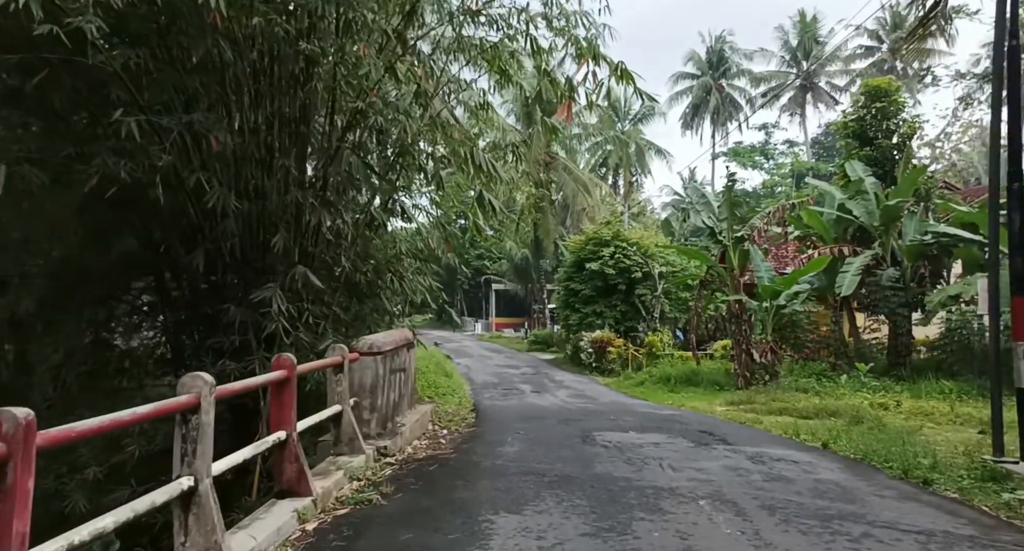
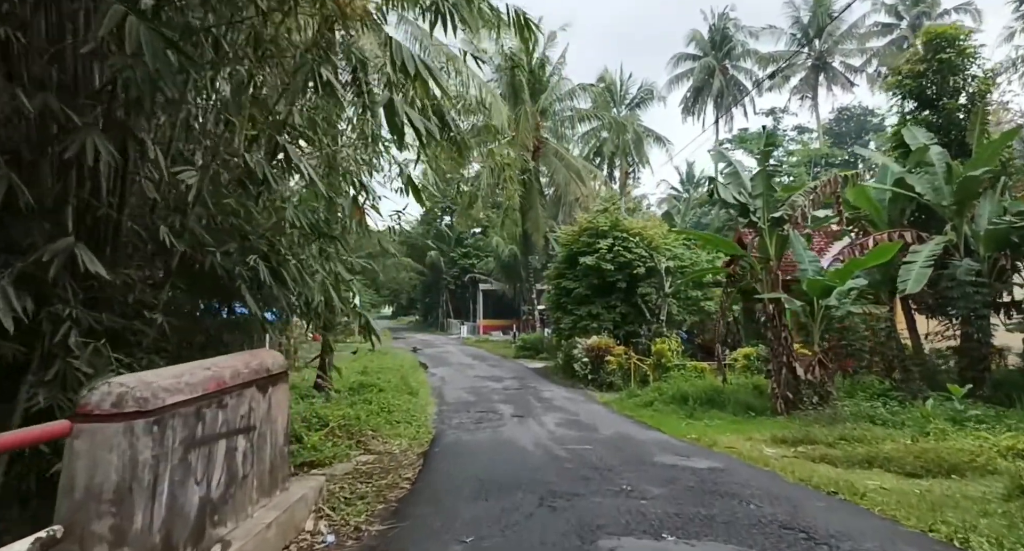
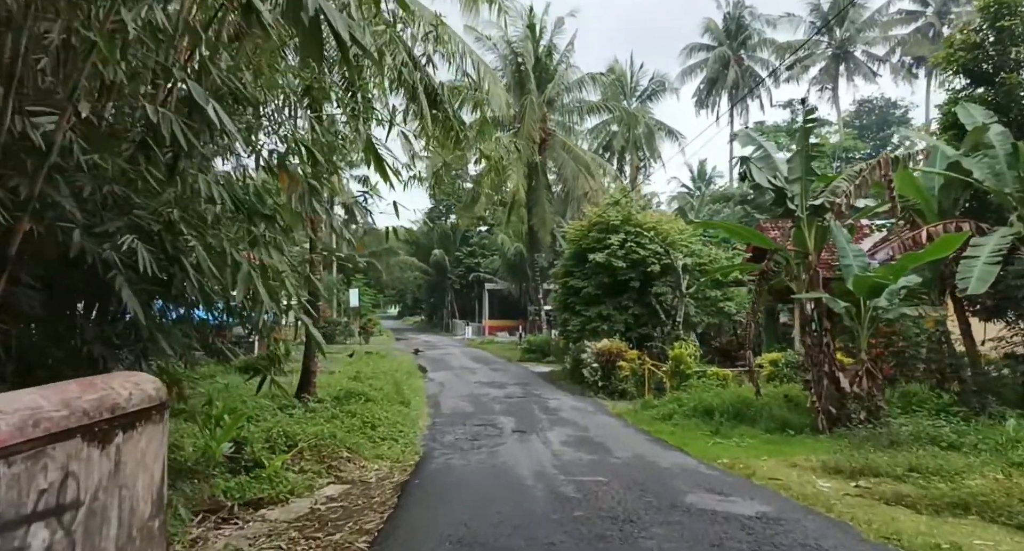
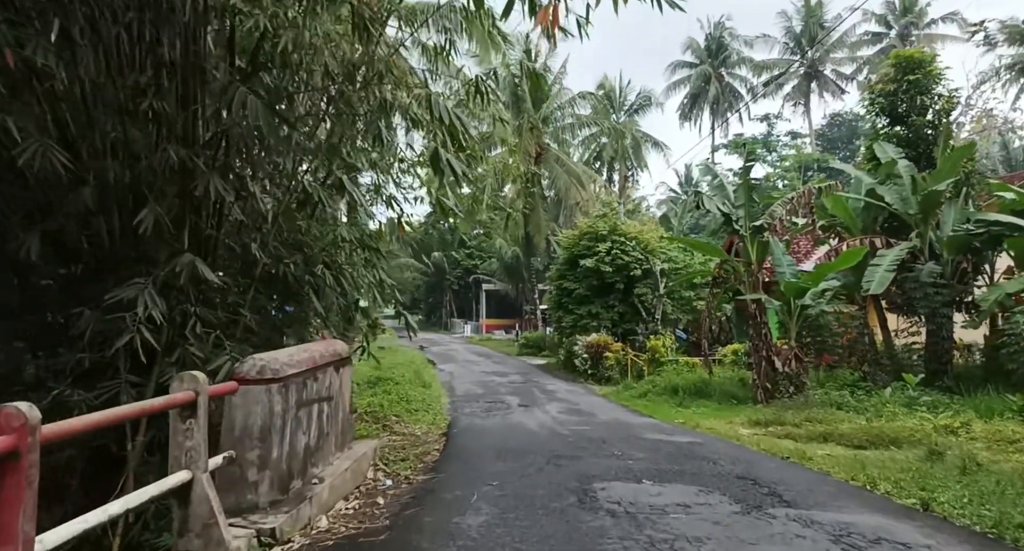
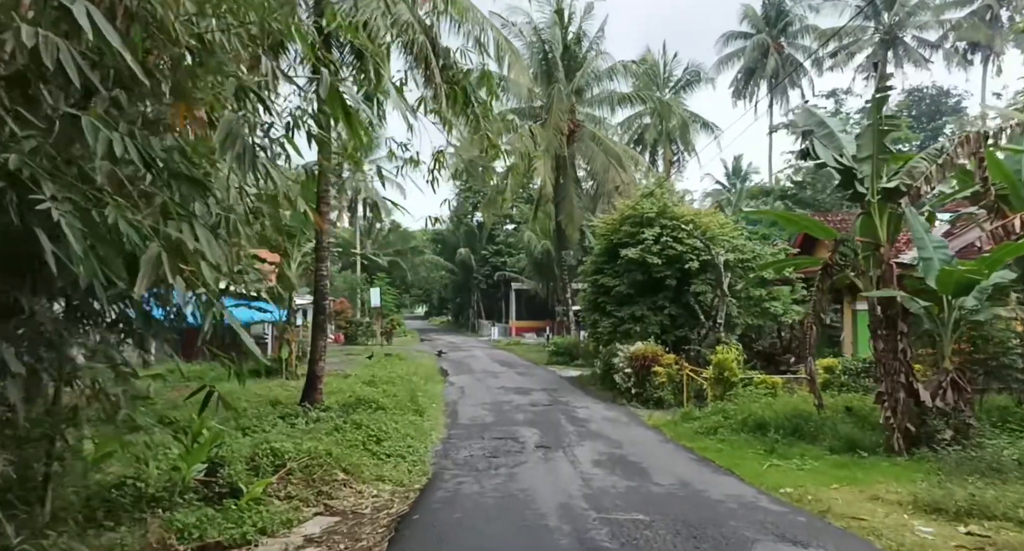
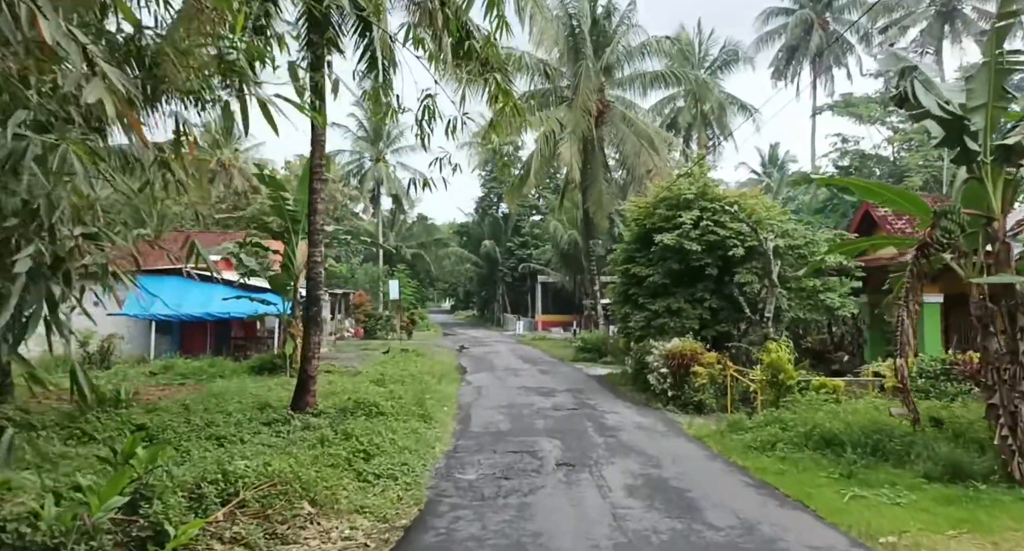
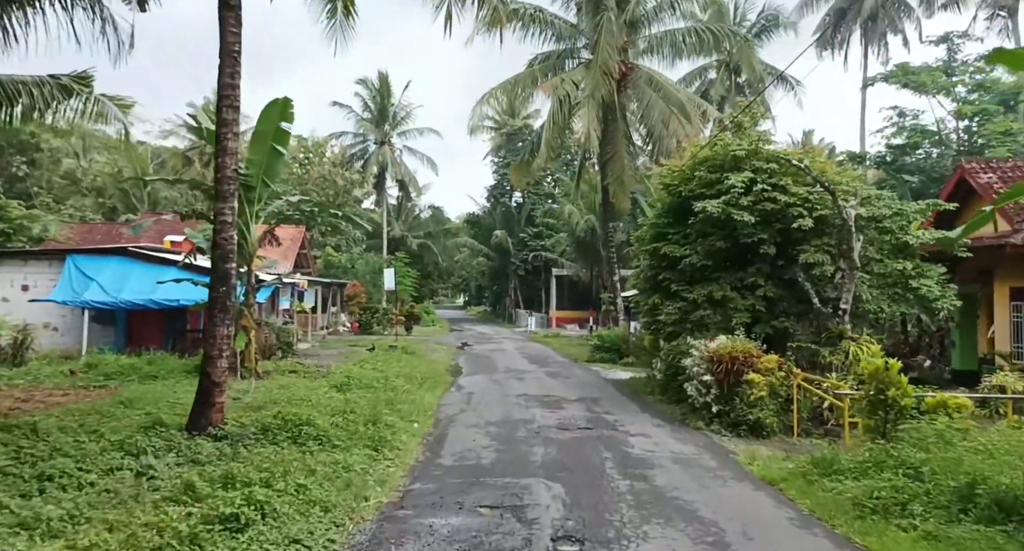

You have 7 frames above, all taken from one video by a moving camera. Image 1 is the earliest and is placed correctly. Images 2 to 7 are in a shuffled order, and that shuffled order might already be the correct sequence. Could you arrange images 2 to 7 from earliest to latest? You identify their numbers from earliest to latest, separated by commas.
4, 2, 3, 5, 6, 7
